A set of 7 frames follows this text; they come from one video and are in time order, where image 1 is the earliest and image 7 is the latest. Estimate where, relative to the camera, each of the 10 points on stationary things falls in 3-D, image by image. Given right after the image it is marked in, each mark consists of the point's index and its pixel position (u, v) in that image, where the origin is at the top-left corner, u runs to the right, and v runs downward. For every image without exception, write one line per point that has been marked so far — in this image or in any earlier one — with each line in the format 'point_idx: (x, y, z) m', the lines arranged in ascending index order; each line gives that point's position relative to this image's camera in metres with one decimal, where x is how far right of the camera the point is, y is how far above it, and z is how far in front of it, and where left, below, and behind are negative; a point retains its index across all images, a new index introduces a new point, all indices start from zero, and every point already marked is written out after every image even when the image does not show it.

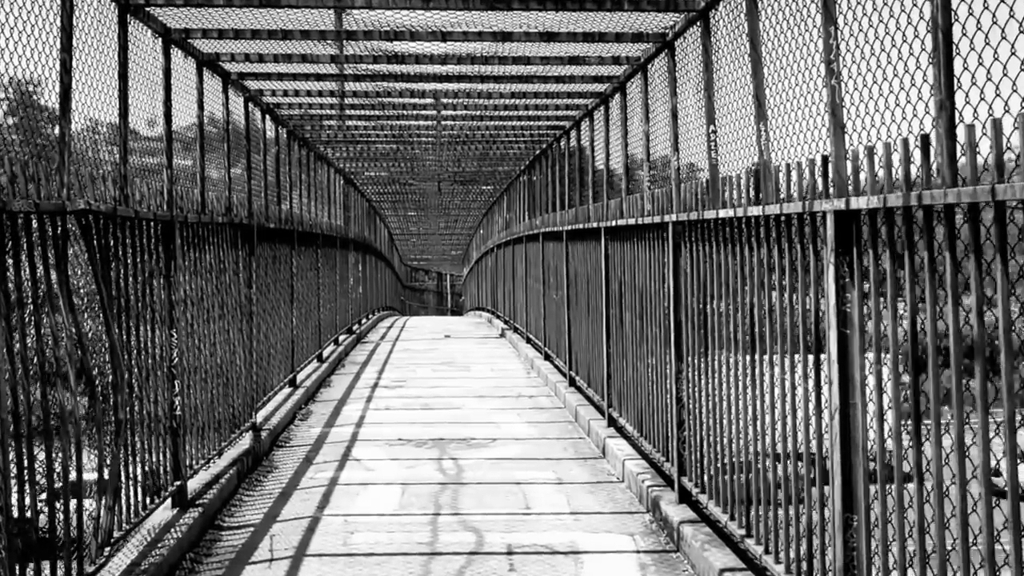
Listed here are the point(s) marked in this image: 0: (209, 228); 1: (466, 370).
0: (-1.9, +0.4, +6.4) m
1: (-0.5, -1.0, +11.6) m
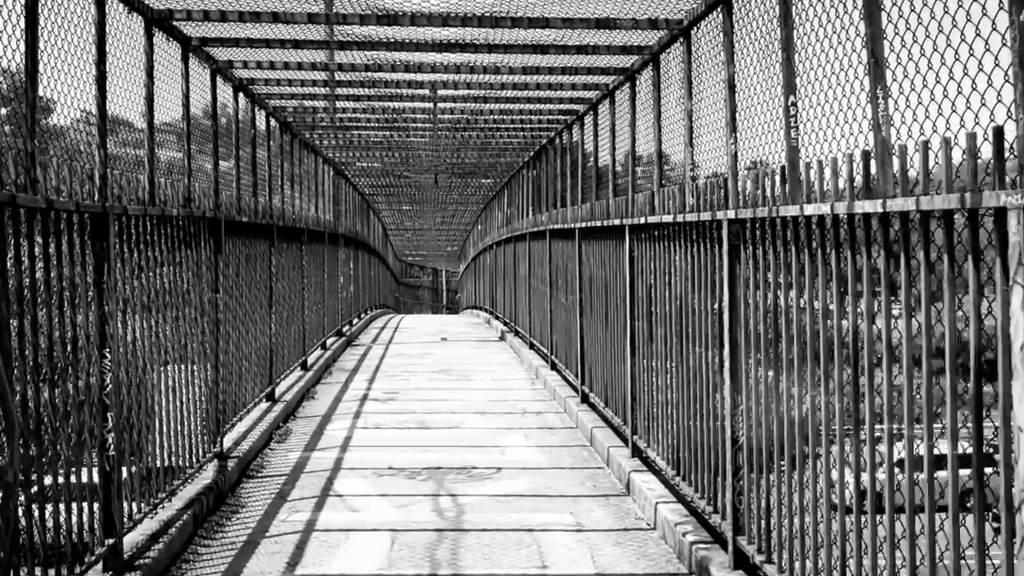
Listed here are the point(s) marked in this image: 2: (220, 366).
0: (-1.8, +0.3, +5.3) m
1: (-0.5, -1.0, +10.5) m
2: (-1.9, -0.5, +6.6) m
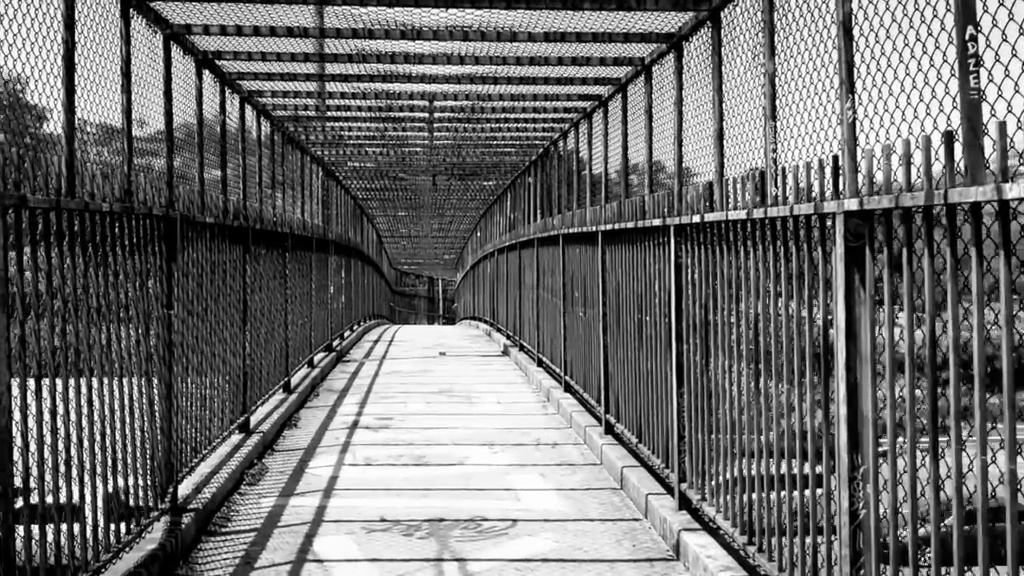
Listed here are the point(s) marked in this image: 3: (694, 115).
0: (-1.7, +0.3, +4.8) m
1: (-0.4, -1.1, +10.0) m
2: (-1.8, -0.5, +6.1) m
3: (+1.1, +1.0, +6.0) m
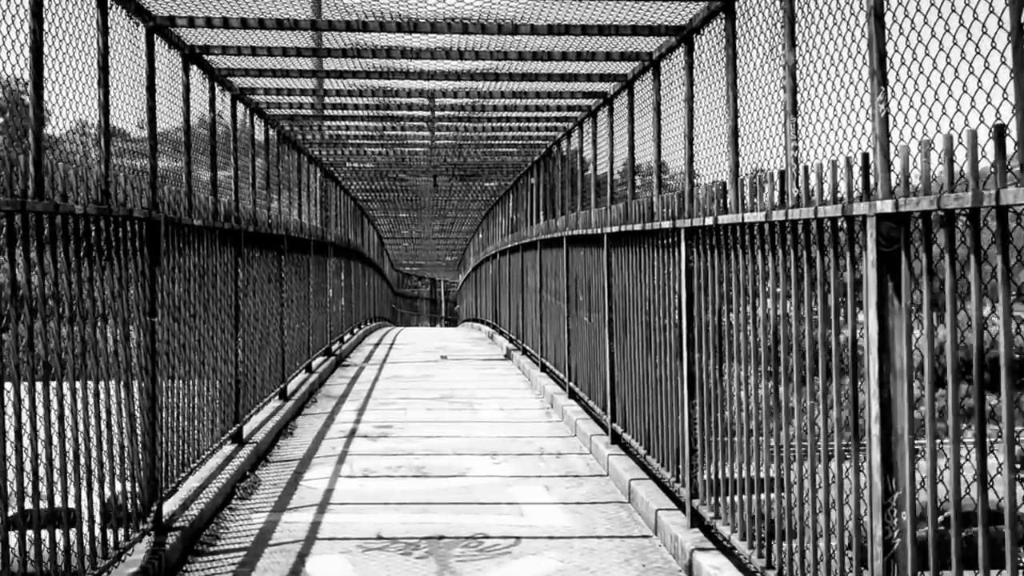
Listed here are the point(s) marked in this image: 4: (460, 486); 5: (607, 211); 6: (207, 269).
0: (-1.9, +0.3, +6.0) m
1: (-0.5, -1.1, +11.2) m
2: (-1.9, -0.5, +7.3) m
3: (+1.0, +1.0, +7.2) m
4: (-0.3, -1.3, +6.6) m
5: (+0.6, +0.5, +7.2) m
6: (-1.9, +0.1, +6.4) m
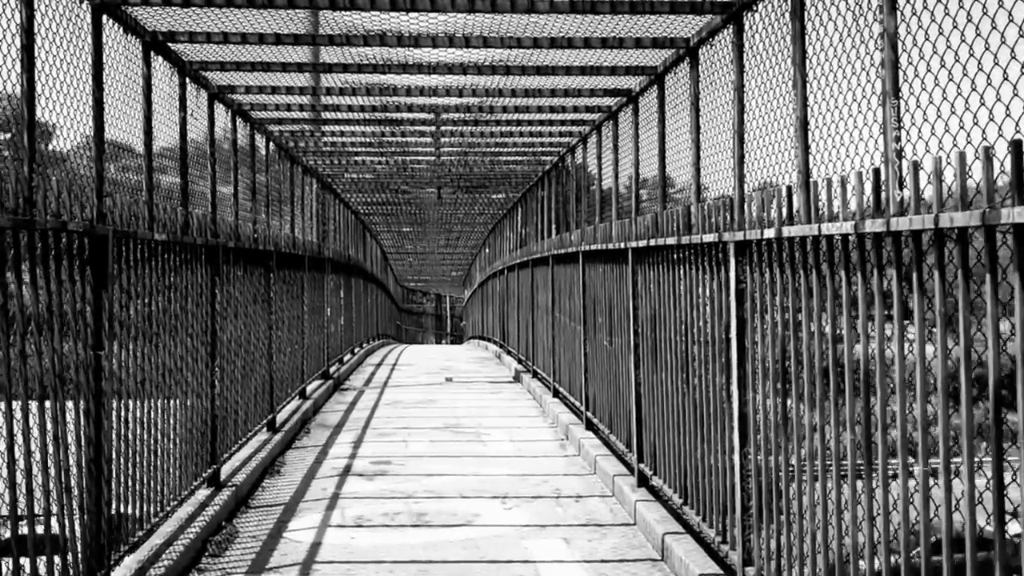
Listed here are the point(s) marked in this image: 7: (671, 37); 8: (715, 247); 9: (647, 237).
0: (-1.8, +0.2, +5.2) m
1: (-0.4, -1.3, +10.4) m
2: (-1.9, -0.7, +6.5) m
3: (+1.1, +0.9, +6.4) m
4: (-0.3, -1.4, +5.7) m
5: (+0.7, +0.4, +6.4) m
6: (-1.8, 0.0, +5.6) m
7: (+1.0, +1.6, +6.5) m
8: (+0.9, +0.2, +4.8) m
9: (+0.8, +0.3, +5.9) m
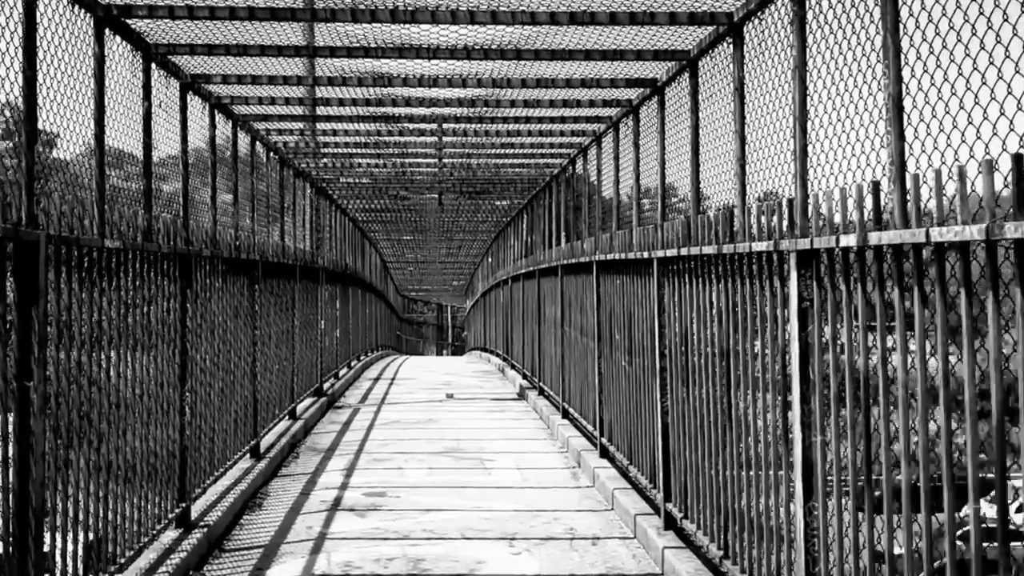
0: (-1.7, +0.2, +4.5) m
1: (-0.4, -1.4, +9.6) m
2: (-1.8, -0.7, +5.7) m
3: (+1.1, +0.8, +5.6) m
4: (-0.2, -1.5, +5.0) m
5: (+0.8, +0.3, +5.6) m
6: (-1.8, -0.1, +4.8) m
7: (+1.1, +1.5, +5.8) m
8: (+1.0, +0.1, +4.1) m
9: (+0.8, +0.2, +5.2) m
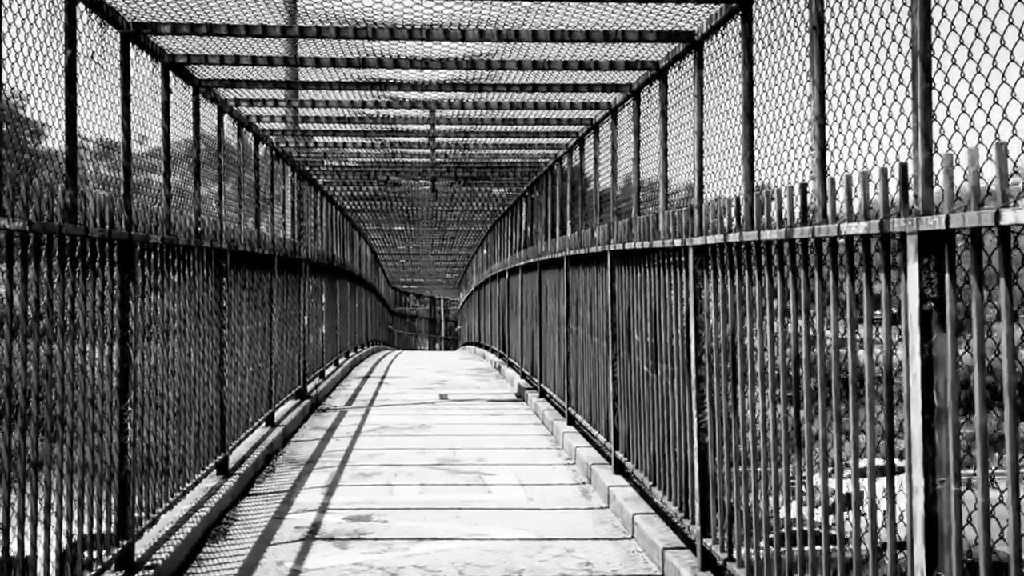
0: (-1.7, +0.2, +3.5) m
1: (-0.4, -1.3, +8.7) m
2: (-1.8, -0.7, +4.8) m
3: (+1.1, +0.8, +4.7) m
4: (-0.2, -1.4, +4.1) m
5: (+0.8, +0.3, +4.7) m
6: (-1.7, -0.1, +3.9) m
7: (+1.1, +1.5, +4.9) m
8: (+1.0, +0.1, +3.2) m
9: (+0.9, +0.2, +4.2) m
